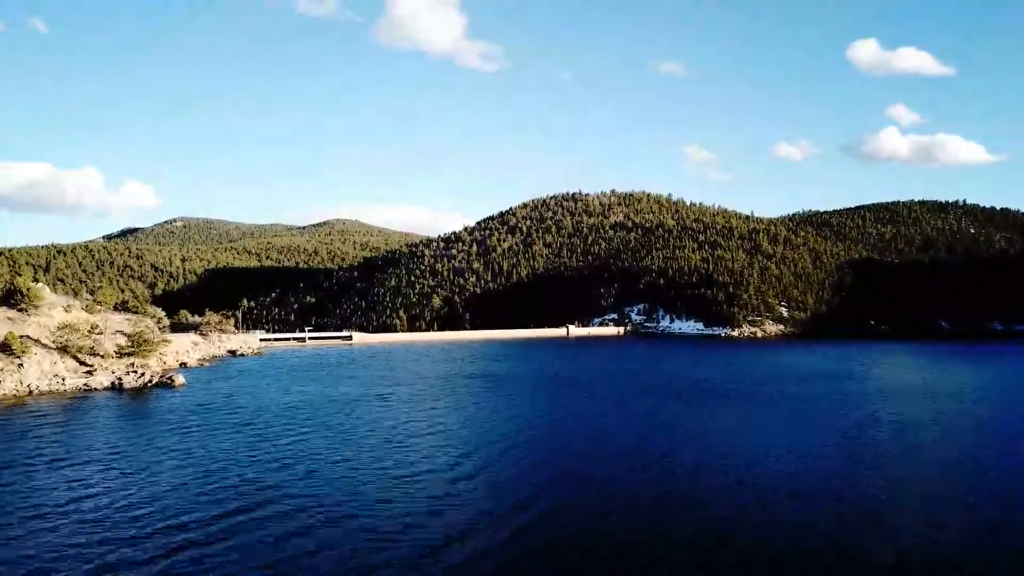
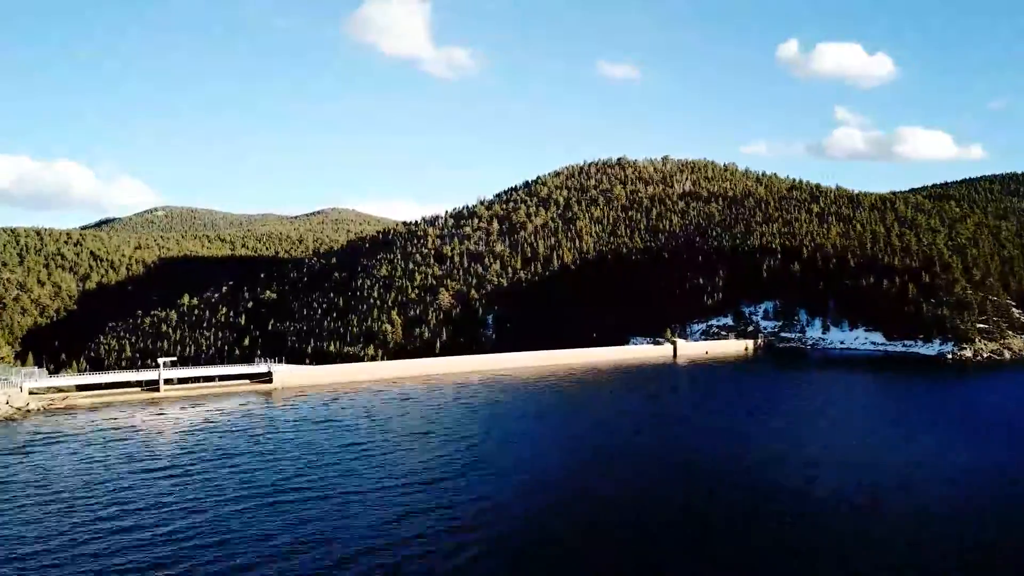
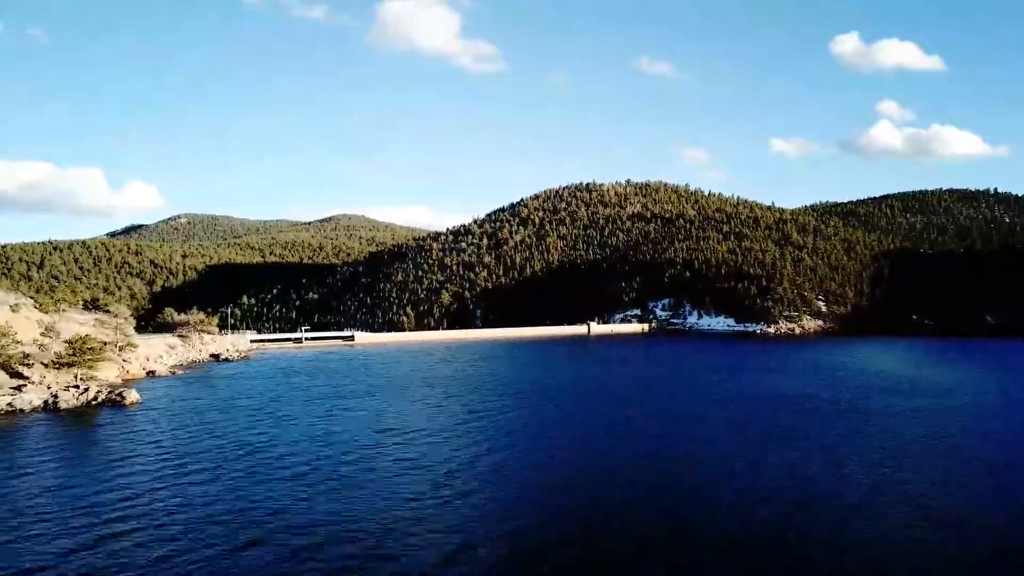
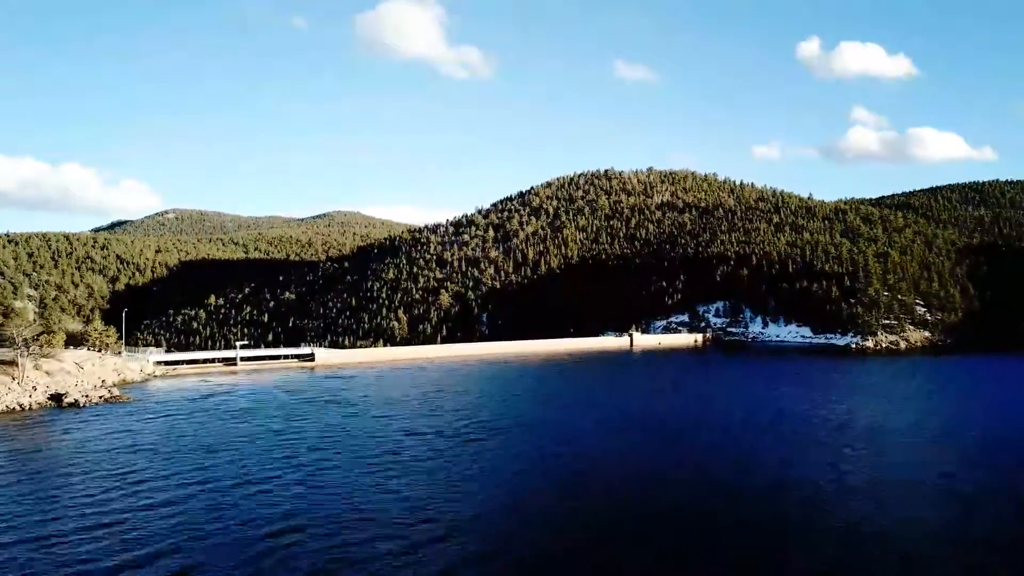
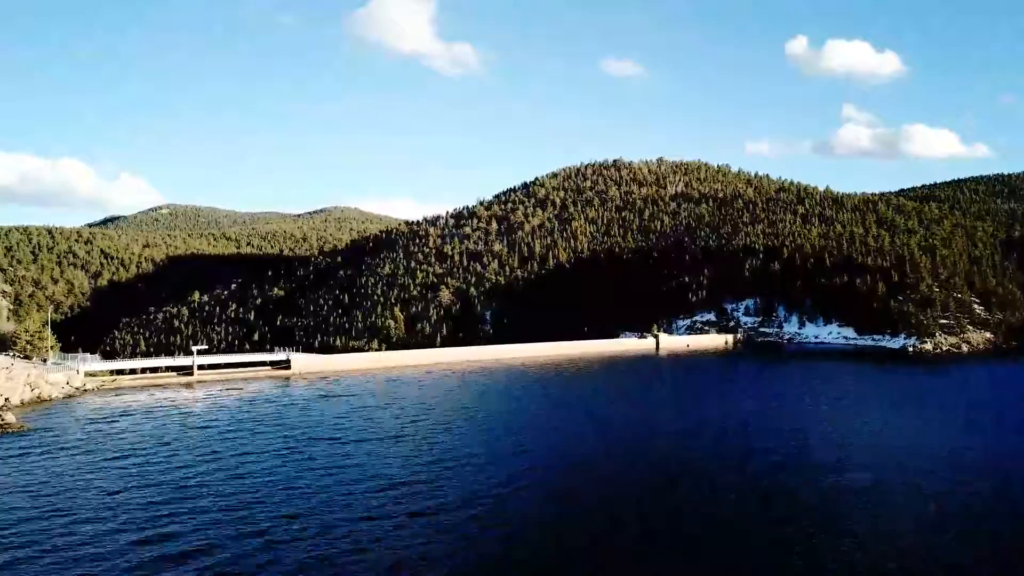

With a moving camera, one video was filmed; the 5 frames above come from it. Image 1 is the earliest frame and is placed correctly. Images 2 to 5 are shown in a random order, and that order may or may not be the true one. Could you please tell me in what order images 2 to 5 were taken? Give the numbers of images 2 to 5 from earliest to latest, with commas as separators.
3, 4, 5, 2
